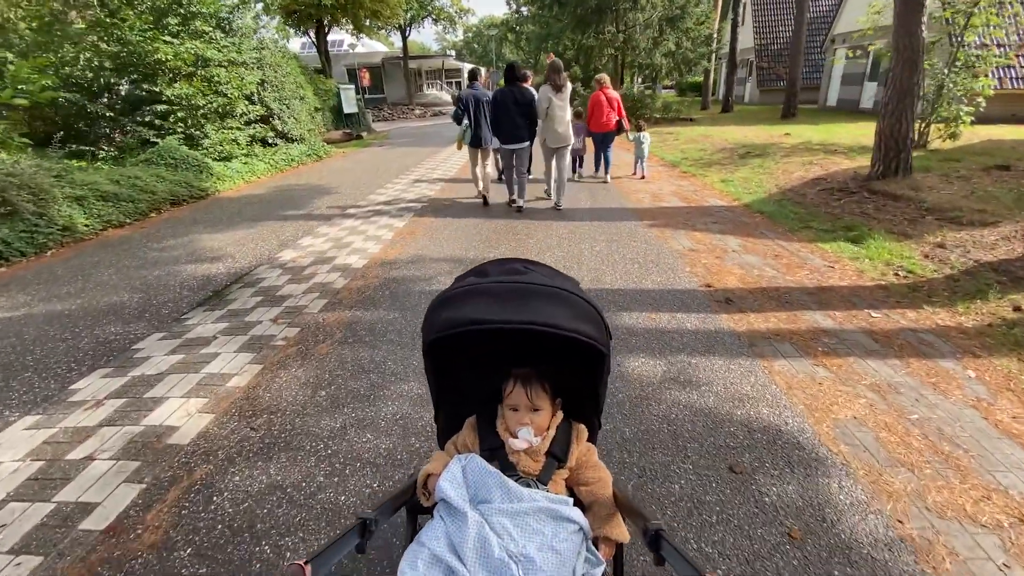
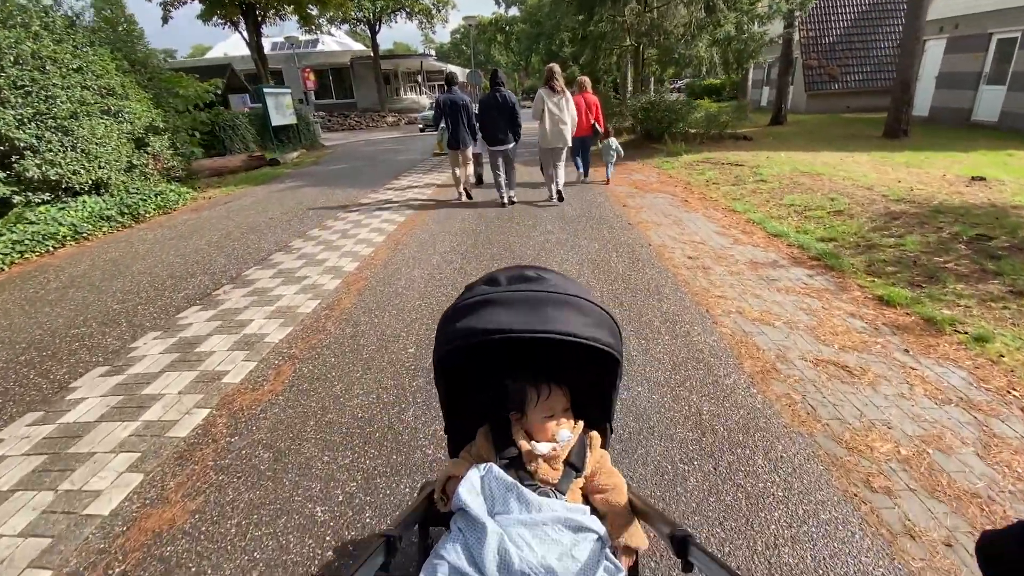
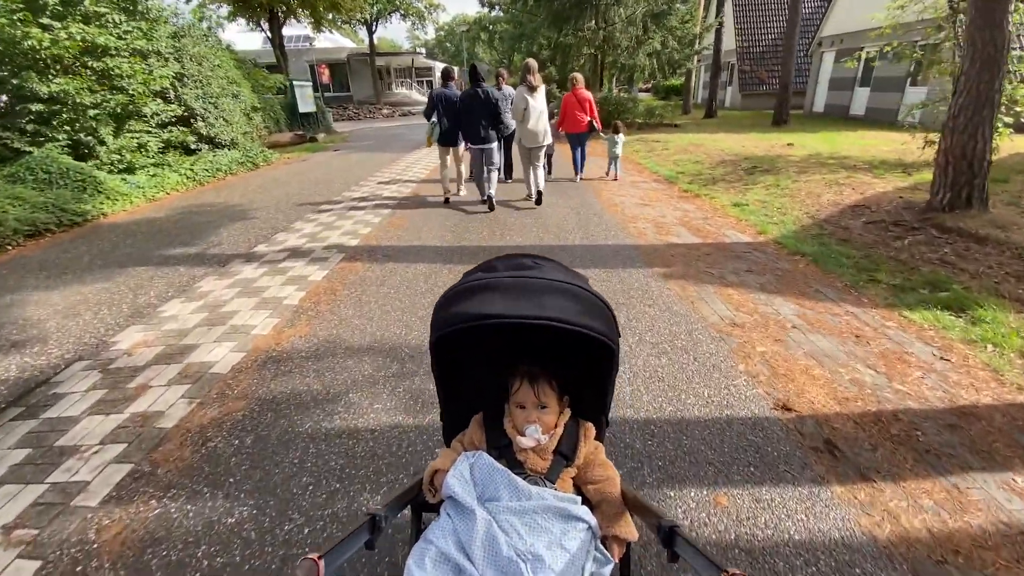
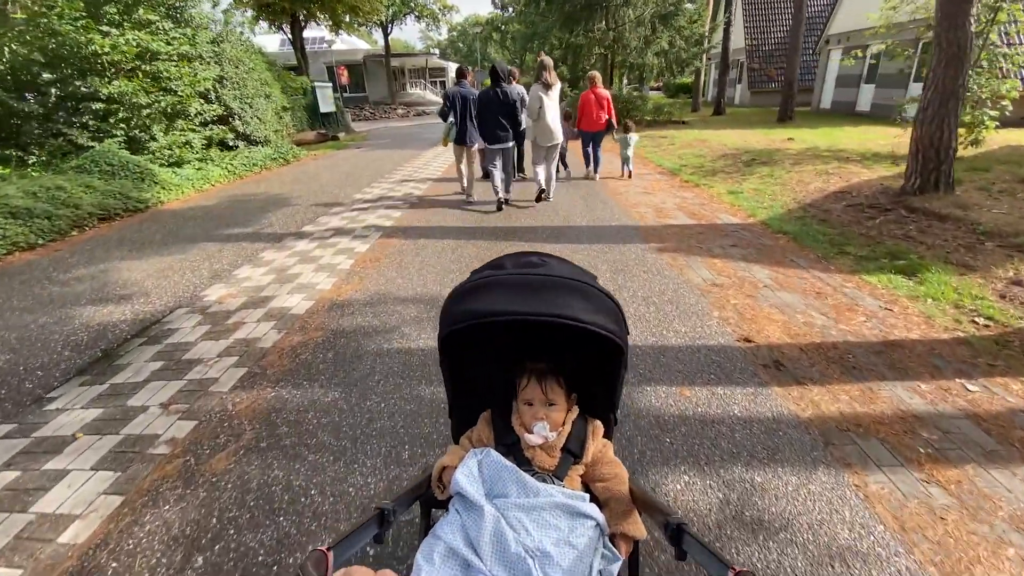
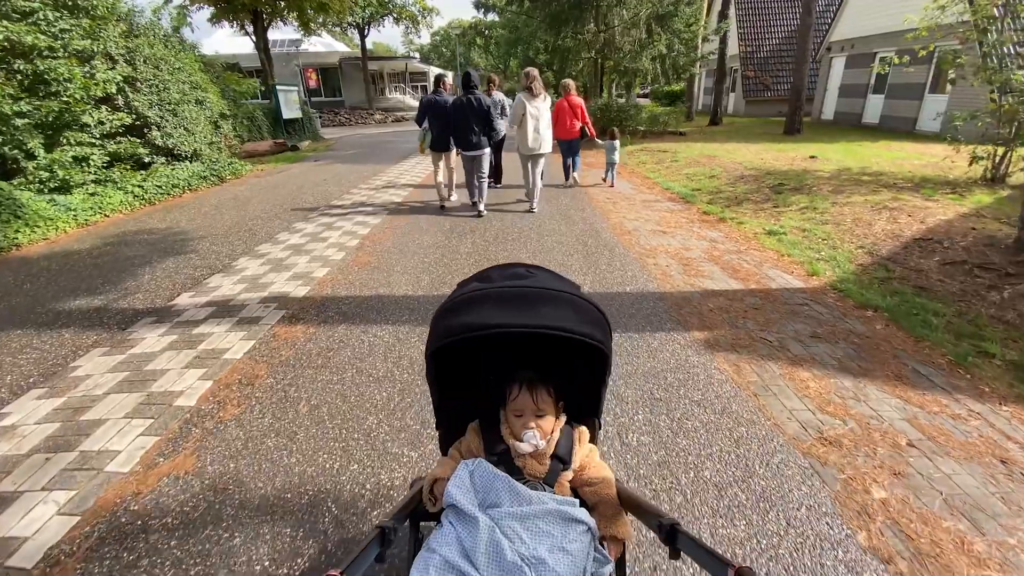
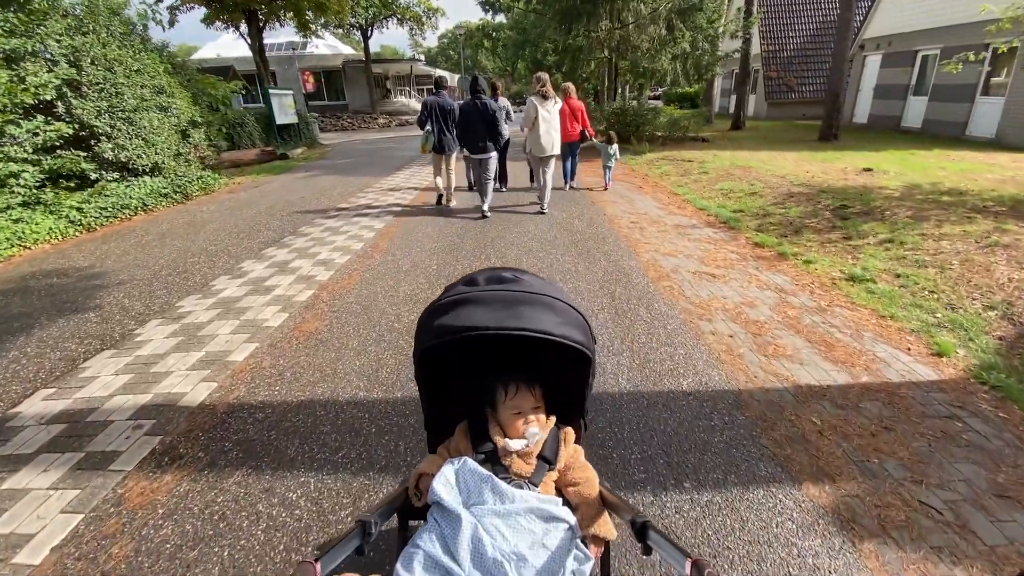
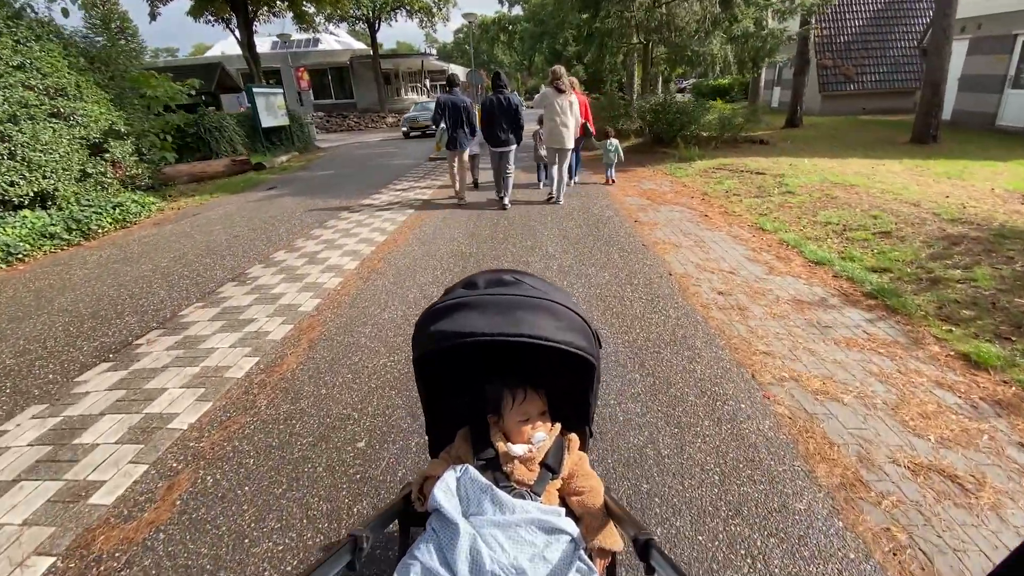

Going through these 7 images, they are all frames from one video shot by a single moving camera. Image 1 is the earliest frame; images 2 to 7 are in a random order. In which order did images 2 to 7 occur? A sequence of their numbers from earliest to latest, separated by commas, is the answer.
4, 3, 5, 6, 2, 7
